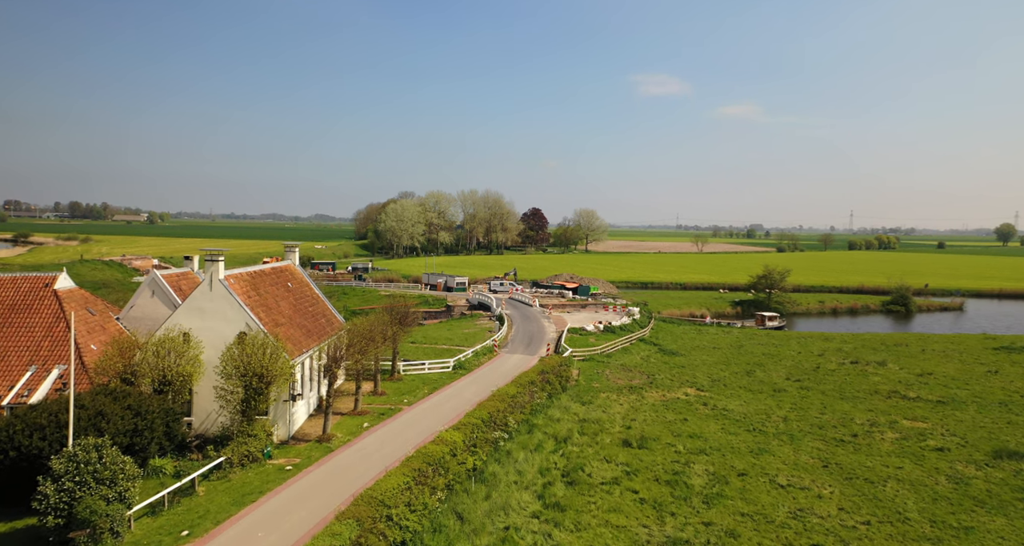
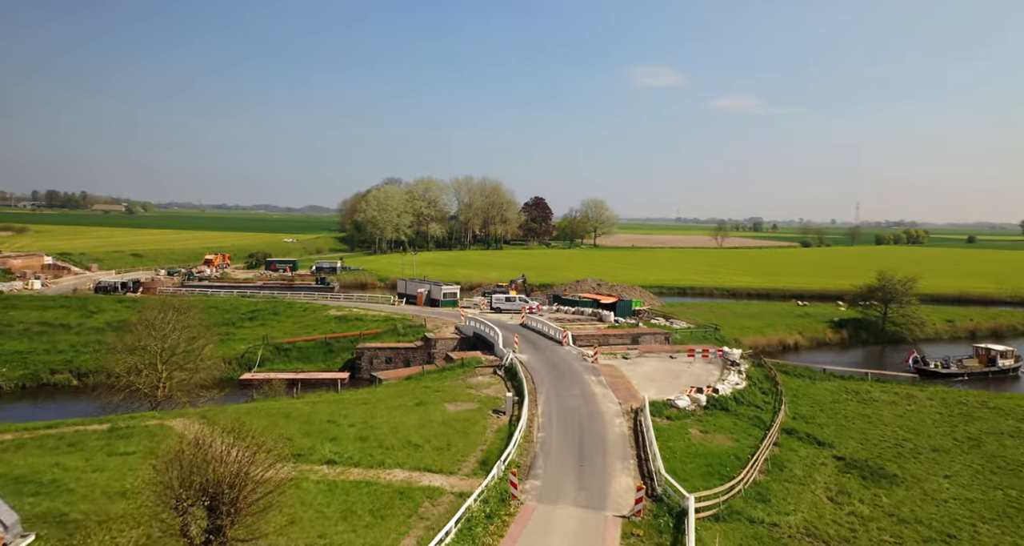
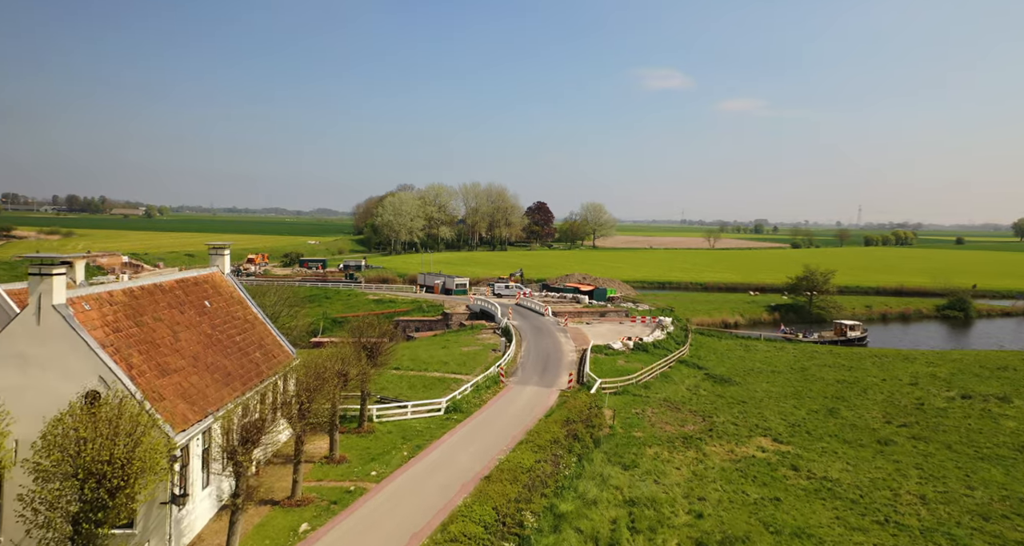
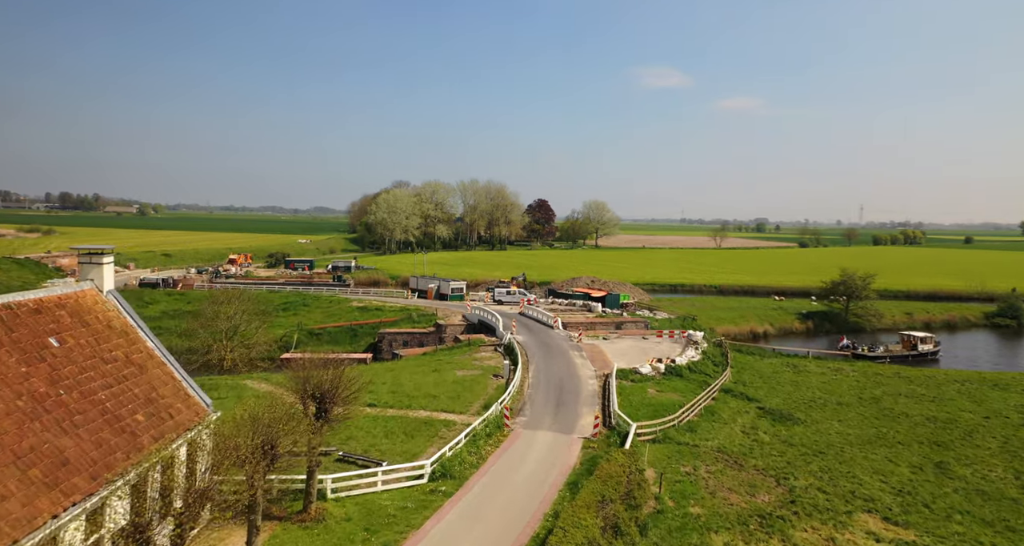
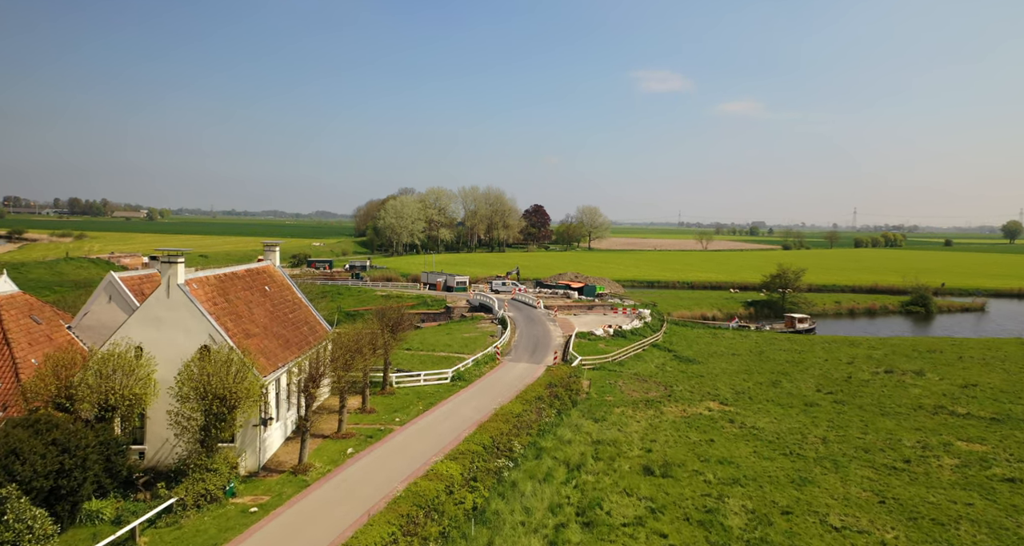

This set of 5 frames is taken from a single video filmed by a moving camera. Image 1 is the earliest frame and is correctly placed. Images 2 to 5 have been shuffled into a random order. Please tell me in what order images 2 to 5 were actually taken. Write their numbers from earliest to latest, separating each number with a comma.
5, 3, 4, 2
